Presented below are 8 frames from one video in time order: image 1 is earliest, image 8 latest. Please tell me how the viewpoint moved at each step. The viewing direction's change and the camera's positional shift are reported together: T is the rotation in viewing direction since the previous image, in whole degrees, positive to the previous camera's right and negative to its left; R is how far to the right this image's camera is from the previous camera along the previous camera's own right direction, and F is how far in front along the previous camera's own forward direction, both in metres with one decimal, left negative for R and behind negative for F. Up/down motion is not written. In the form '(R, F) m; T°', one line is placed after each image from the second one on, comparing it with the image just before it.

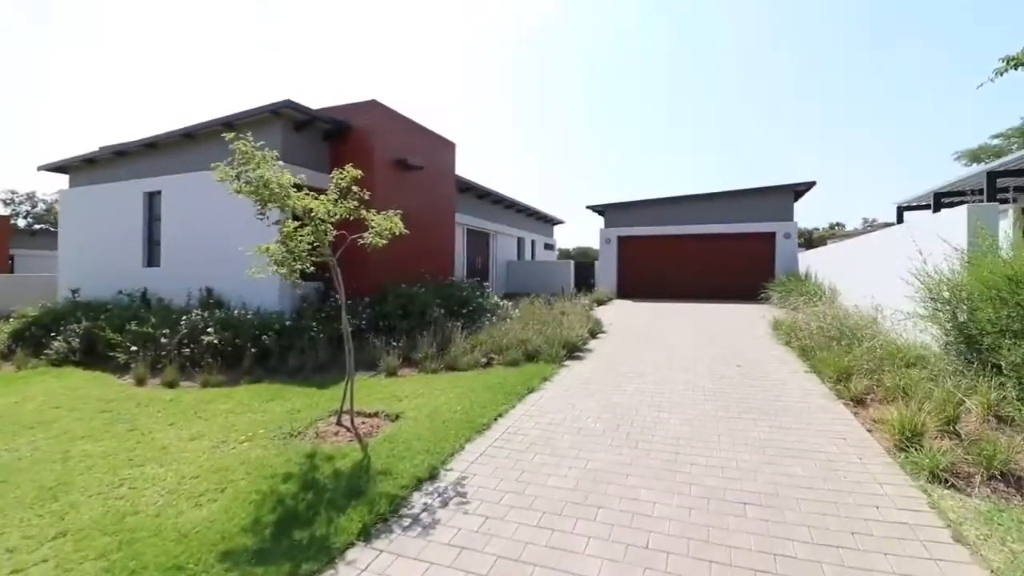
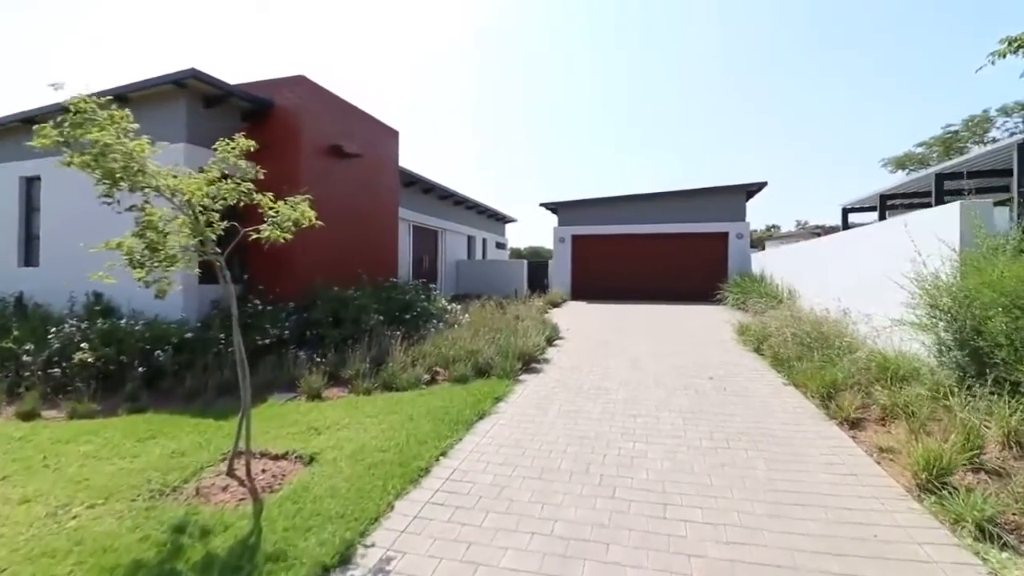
(0.0, +0.9) m; +6°
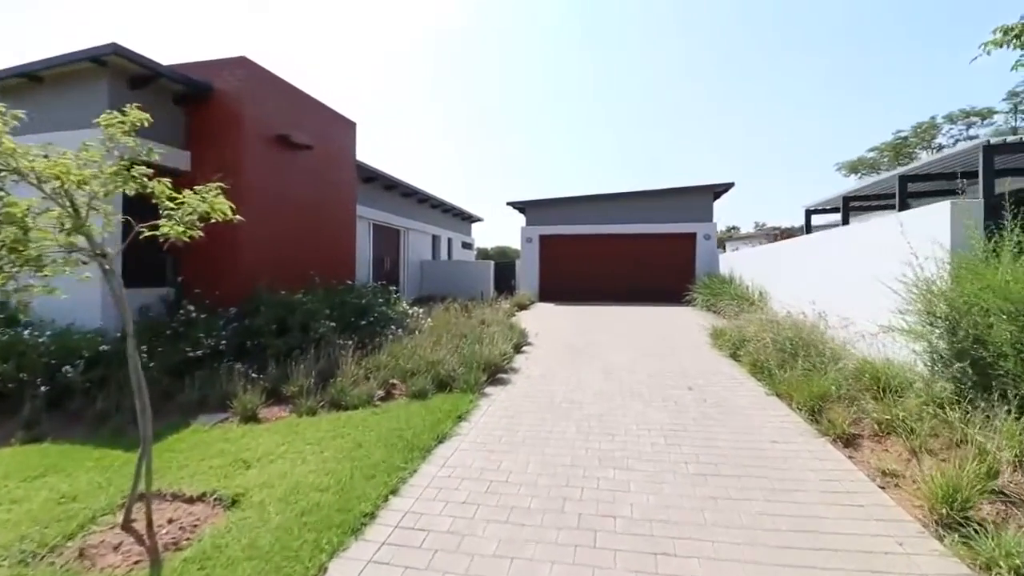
(0.0, +0.6) m; +4°
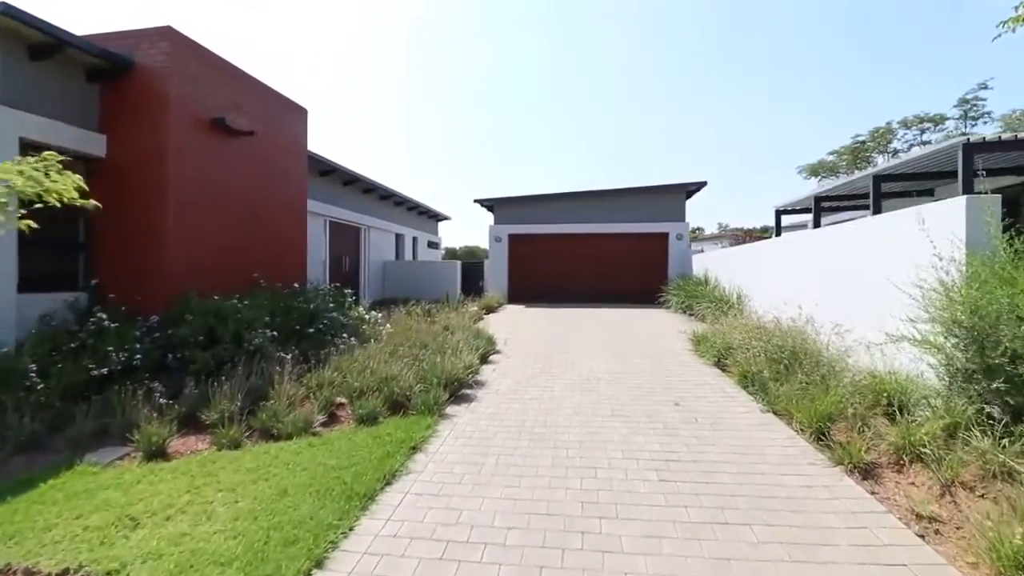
(0.0, +0.7) m; +4°
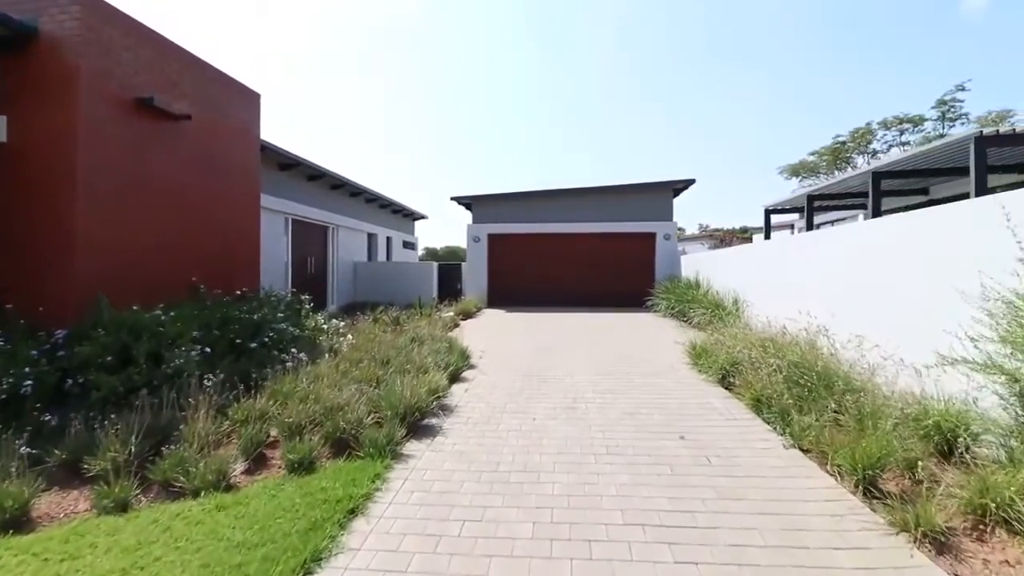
(+0.1, +0.9) m; +2°
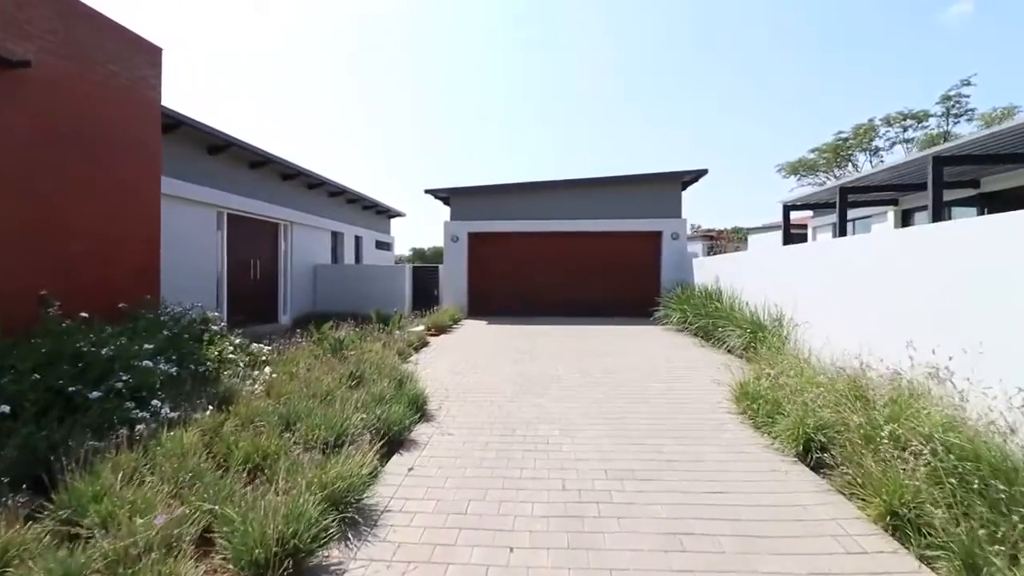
(+0.2, +2.0) m; +1°
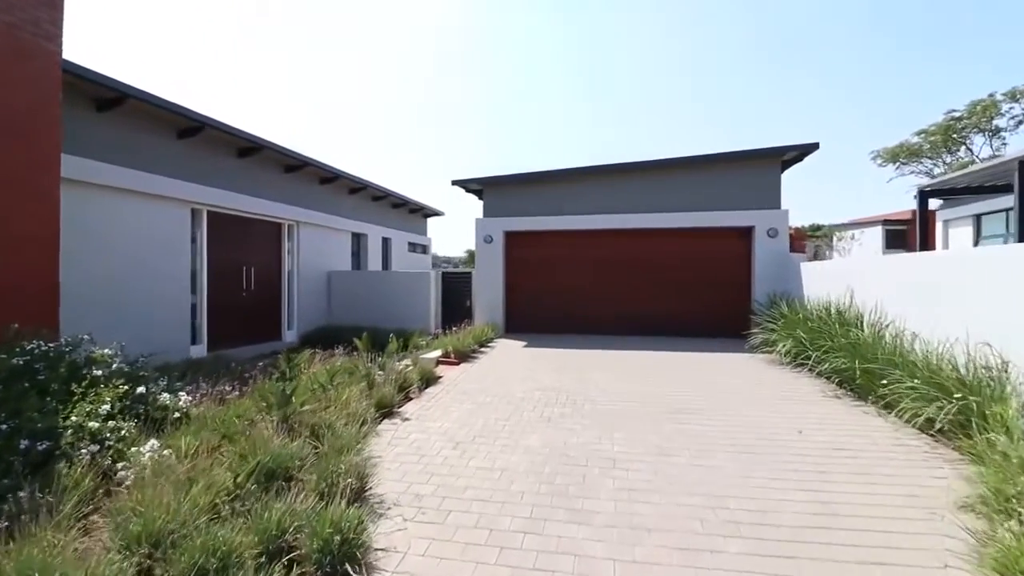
(+0.2, +2.3) m; -7°
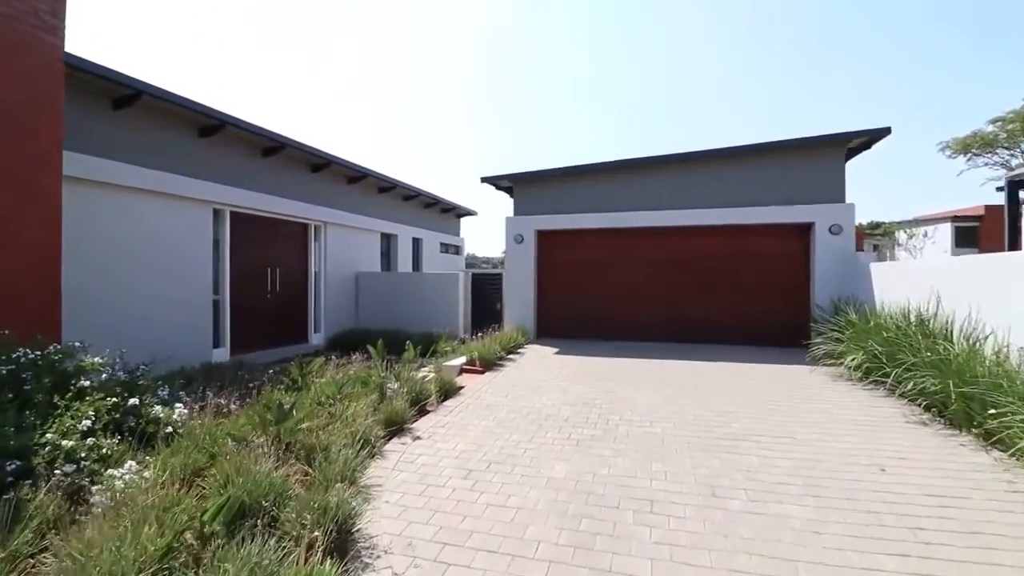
(+0.1, +0.6) m; -4°
